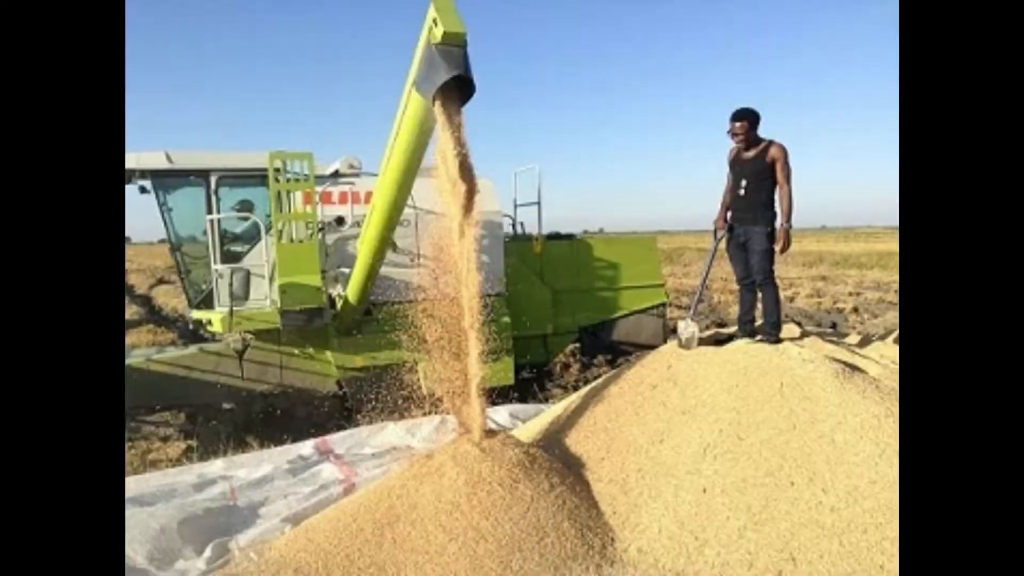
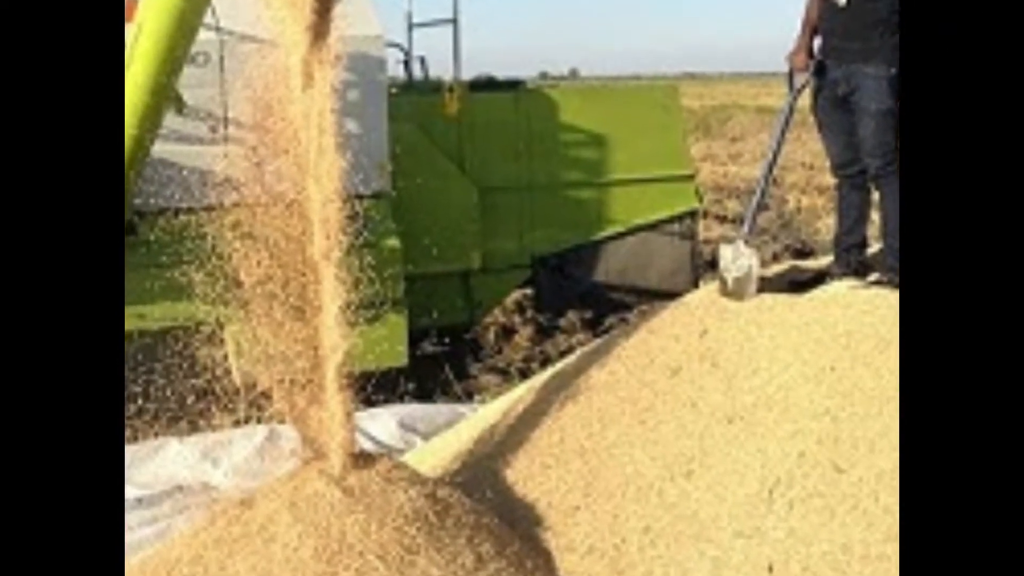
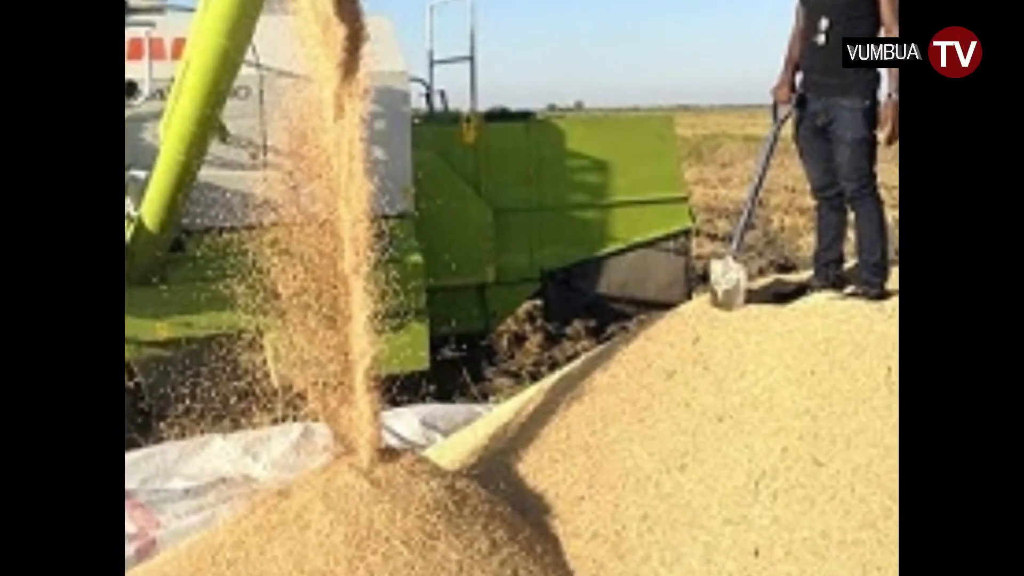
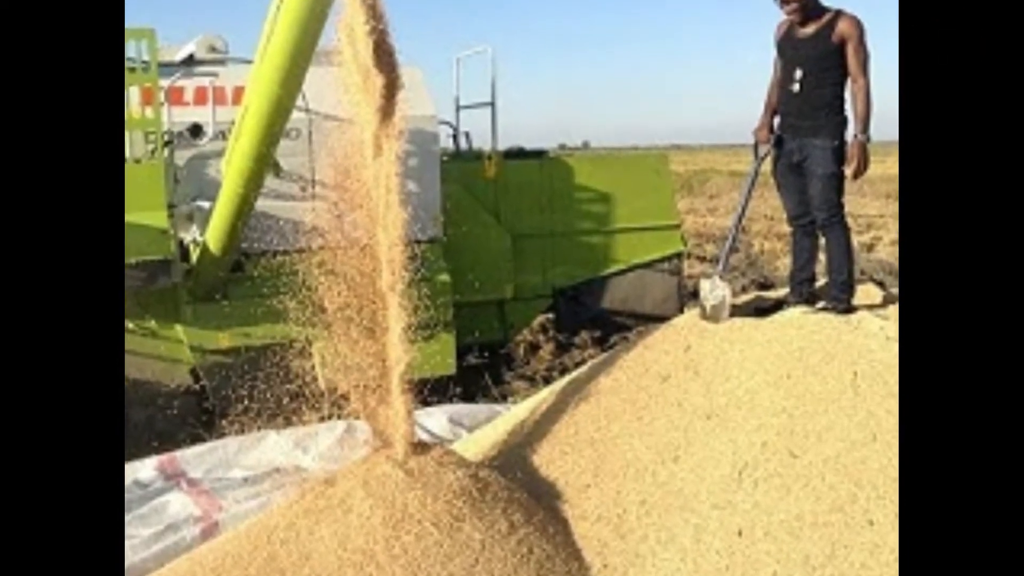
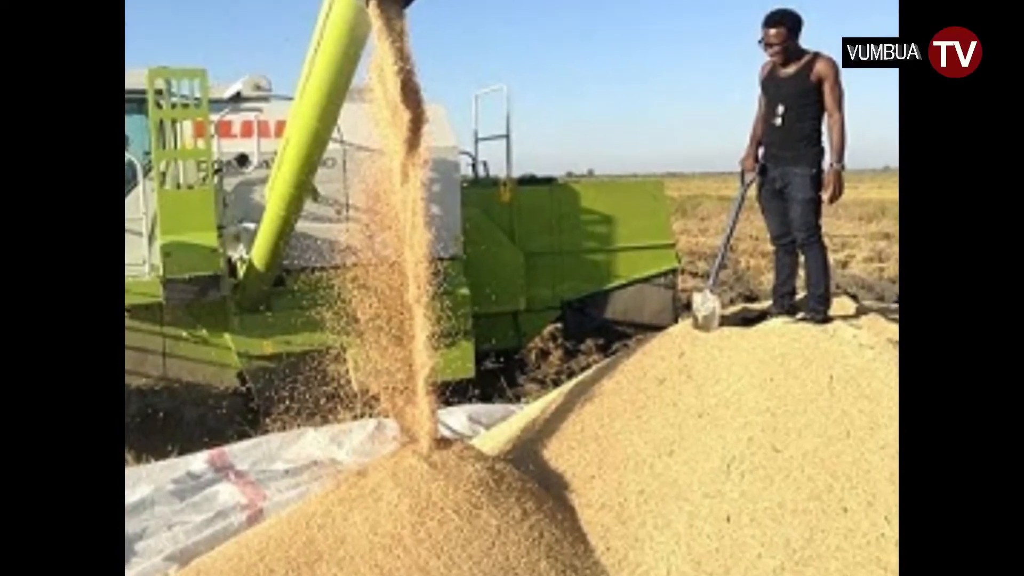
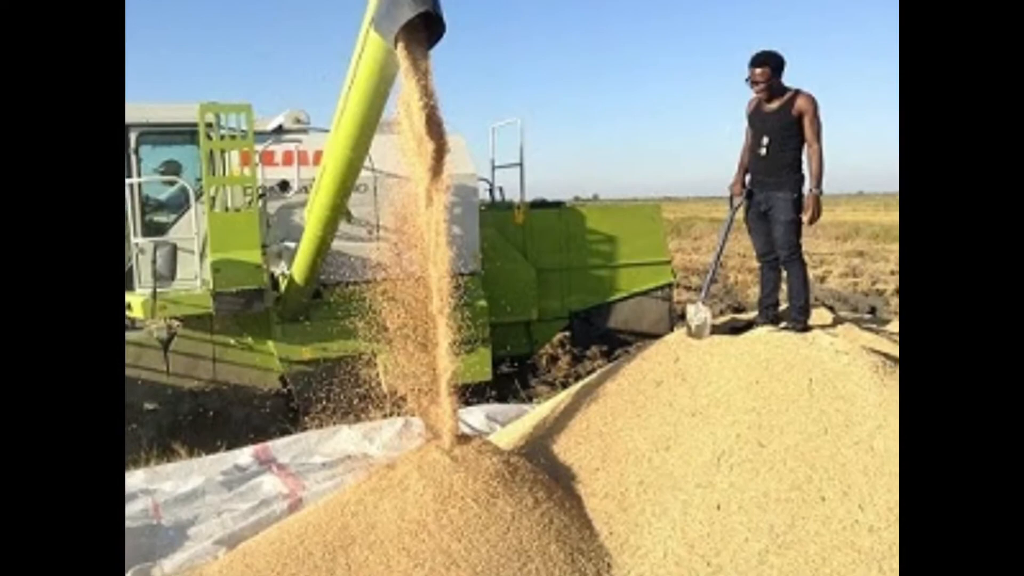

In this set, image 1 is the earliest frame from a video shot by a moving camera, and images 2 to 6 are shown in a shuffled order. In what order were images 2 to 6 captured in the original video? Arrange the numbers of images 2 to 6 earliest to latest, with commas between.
6, 5, 4, 3, 2
